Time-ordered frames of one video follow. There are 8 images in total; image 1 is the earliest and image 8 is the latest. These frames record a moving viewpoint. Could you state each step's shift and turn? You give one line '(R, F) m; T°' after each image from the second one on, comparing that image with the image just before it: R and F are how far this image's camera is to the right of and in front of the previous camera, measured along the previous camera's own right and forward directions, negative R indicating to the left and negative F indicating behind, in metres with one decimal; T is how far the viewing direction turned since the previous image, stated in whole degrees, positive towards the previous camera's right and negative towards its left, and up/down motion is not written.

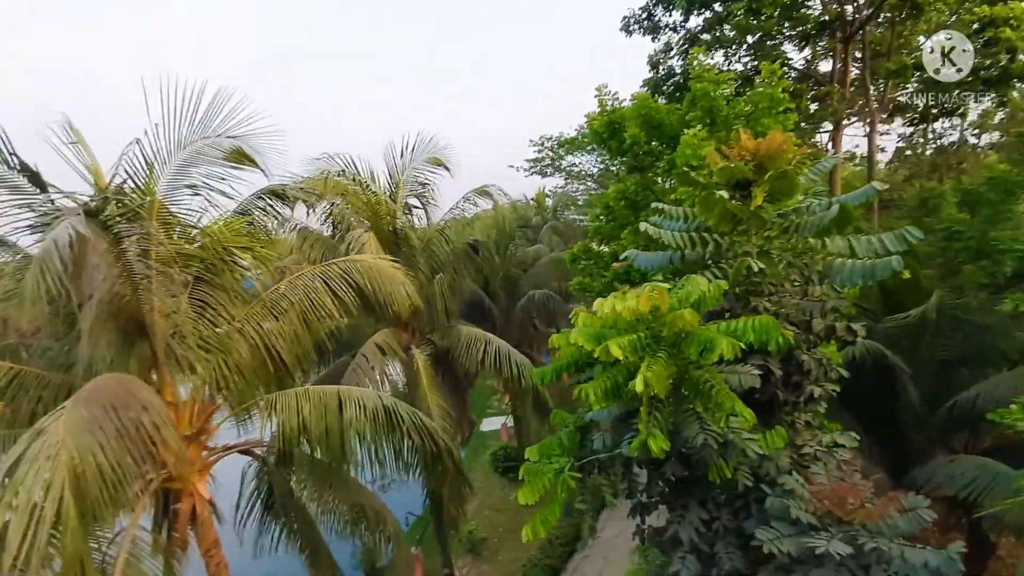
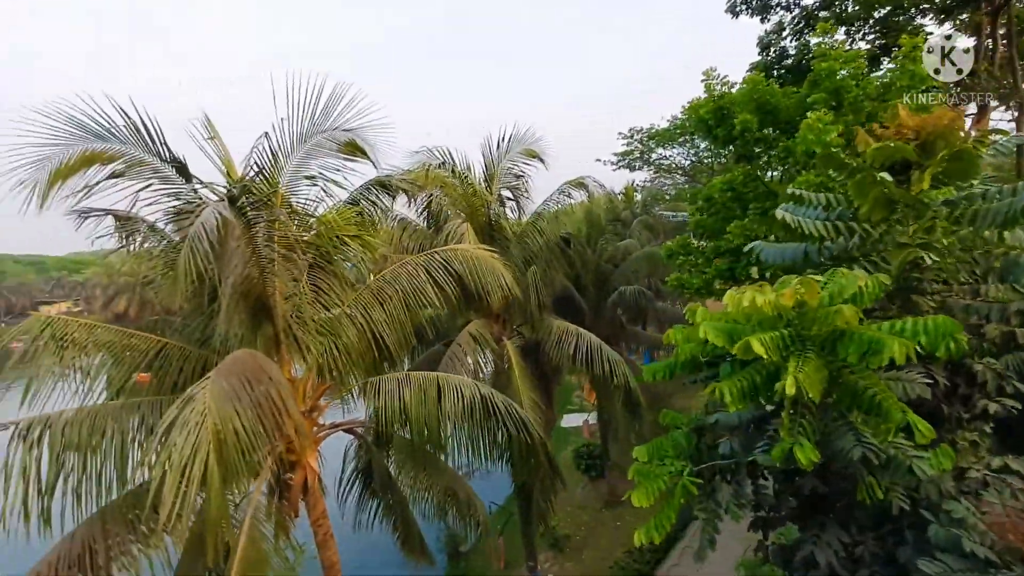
(-0.2, +0.1) m; -9°
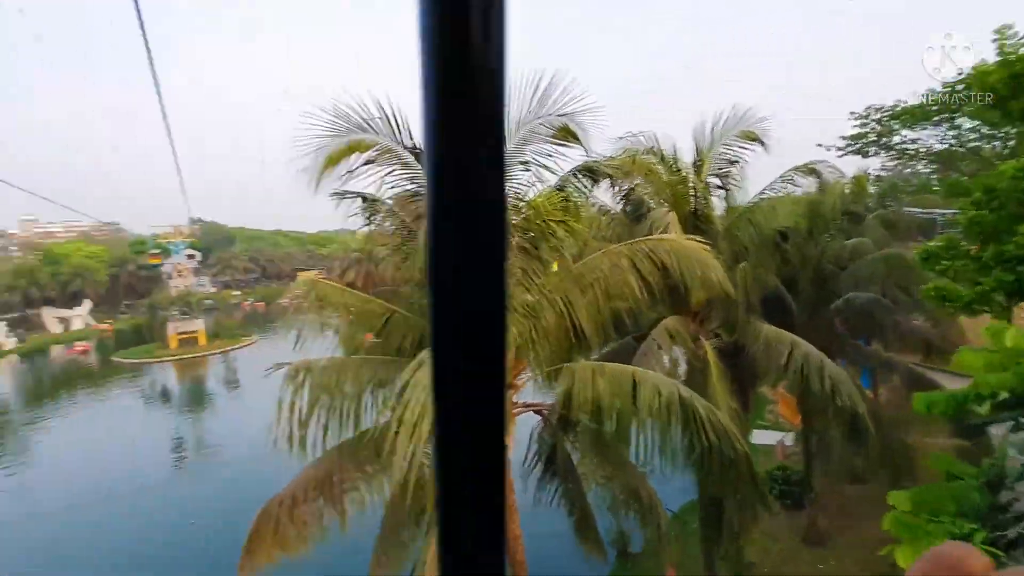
(-0.2, +0.1) m; -20°
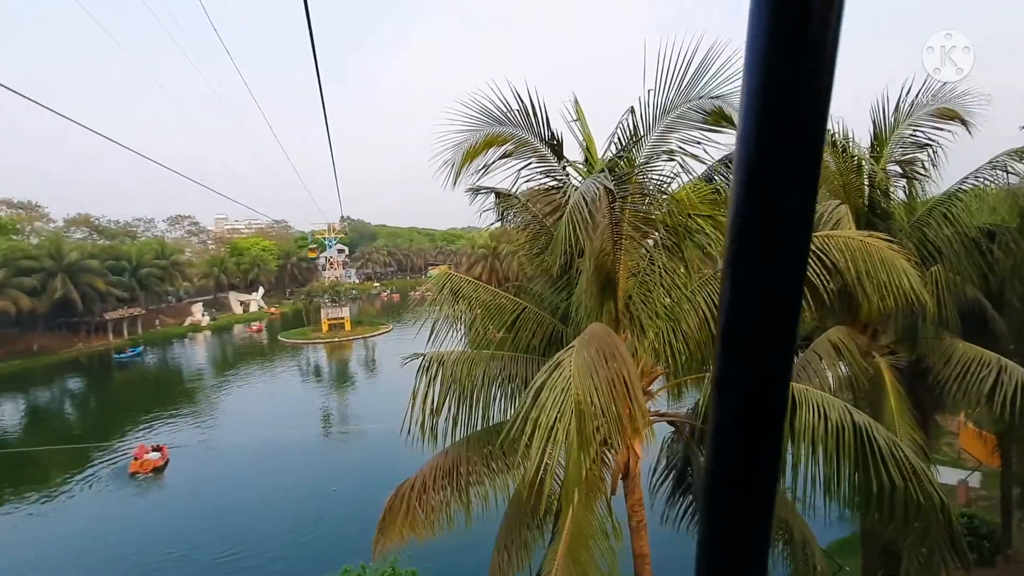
(-0.1, +0.2) m; -14°
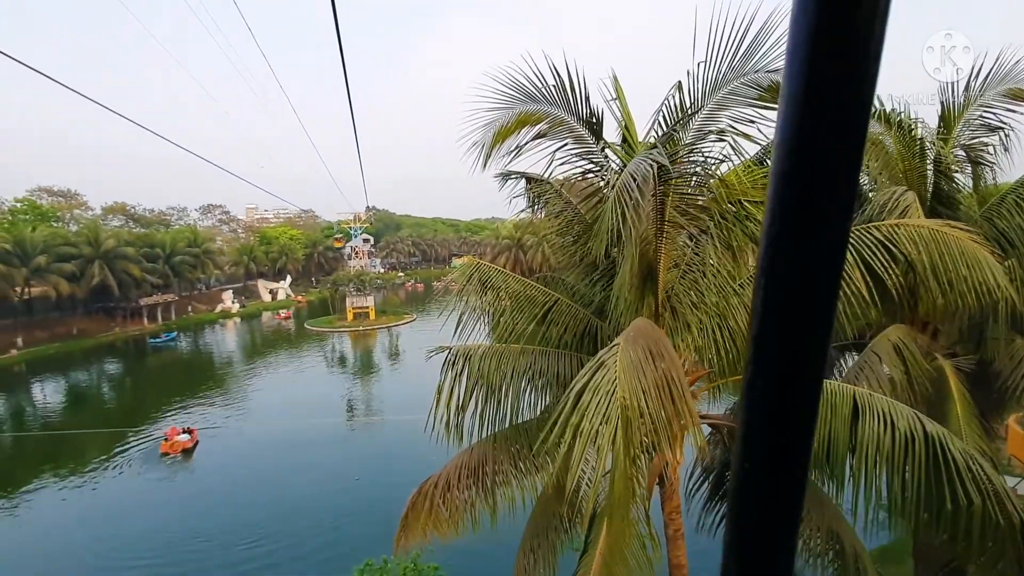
(-0.1, +0.2) m; -3°
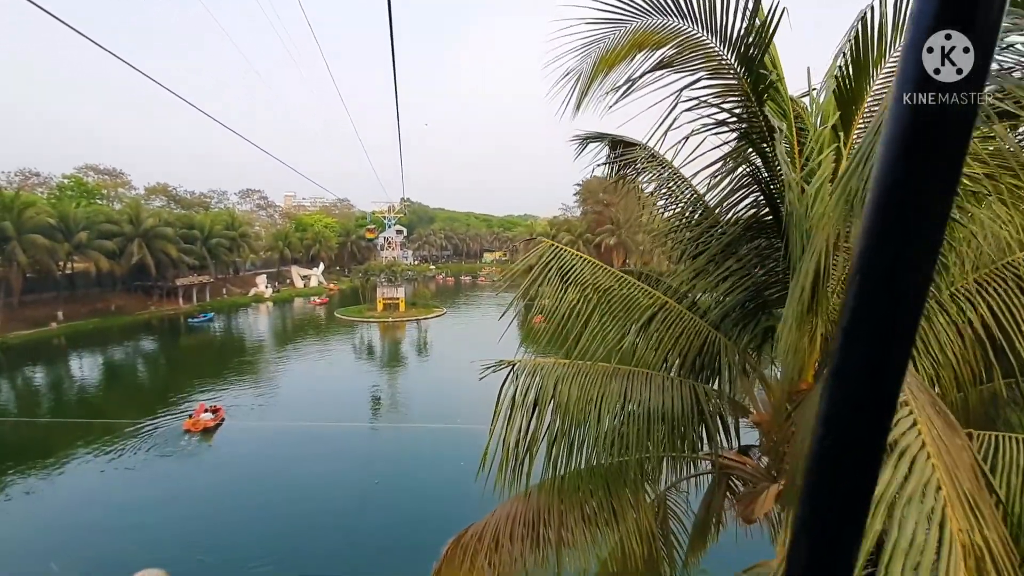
(-0.3, +1.0) m; -3°
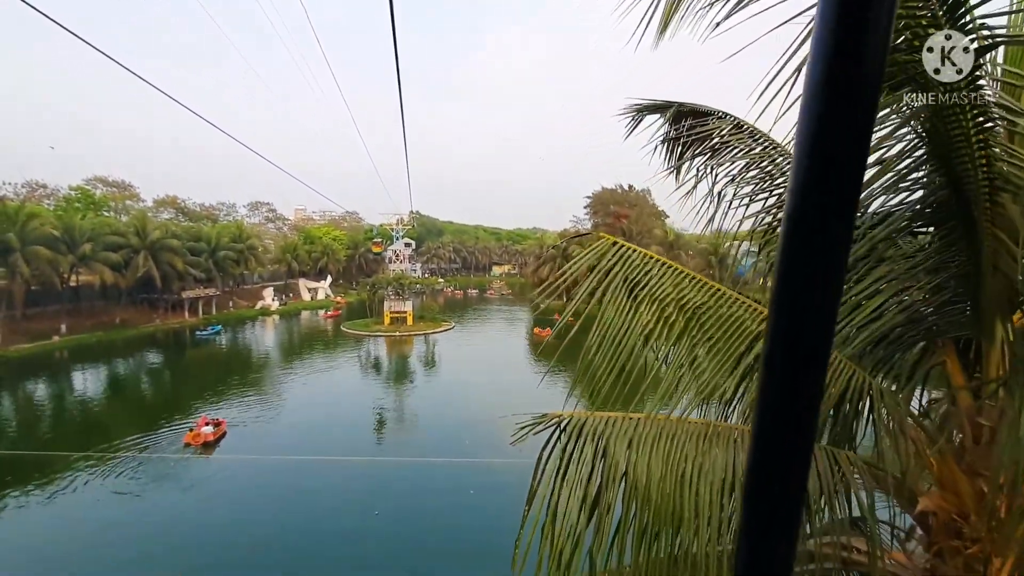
(-0.1, +0.9) m; -1°
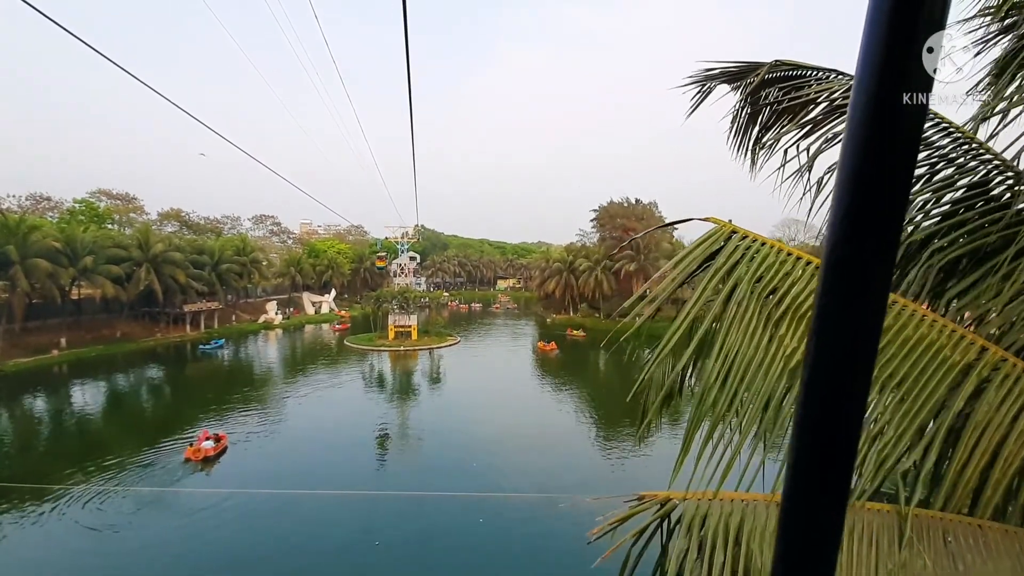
(-0.2, +0.6) m; 0°
